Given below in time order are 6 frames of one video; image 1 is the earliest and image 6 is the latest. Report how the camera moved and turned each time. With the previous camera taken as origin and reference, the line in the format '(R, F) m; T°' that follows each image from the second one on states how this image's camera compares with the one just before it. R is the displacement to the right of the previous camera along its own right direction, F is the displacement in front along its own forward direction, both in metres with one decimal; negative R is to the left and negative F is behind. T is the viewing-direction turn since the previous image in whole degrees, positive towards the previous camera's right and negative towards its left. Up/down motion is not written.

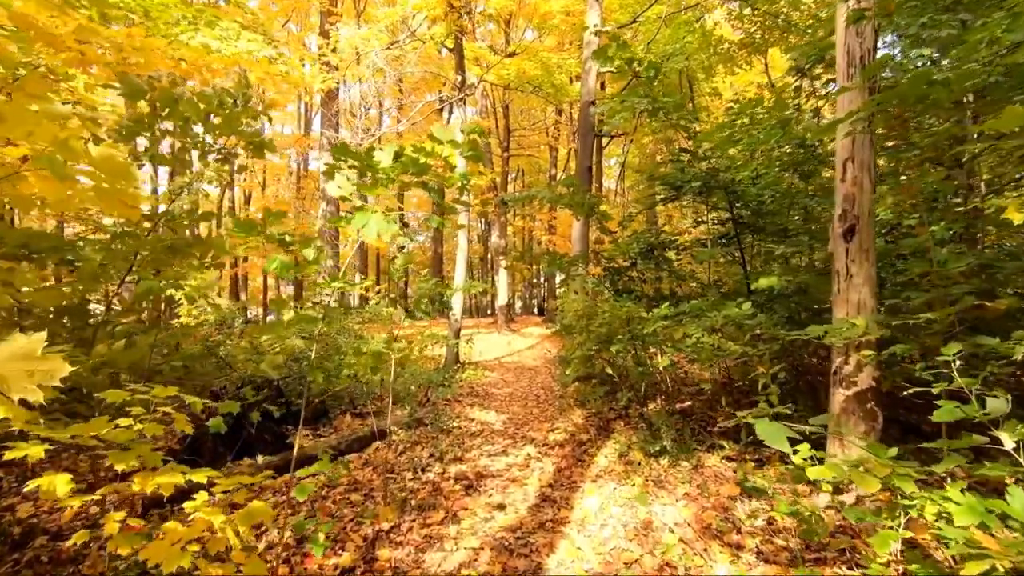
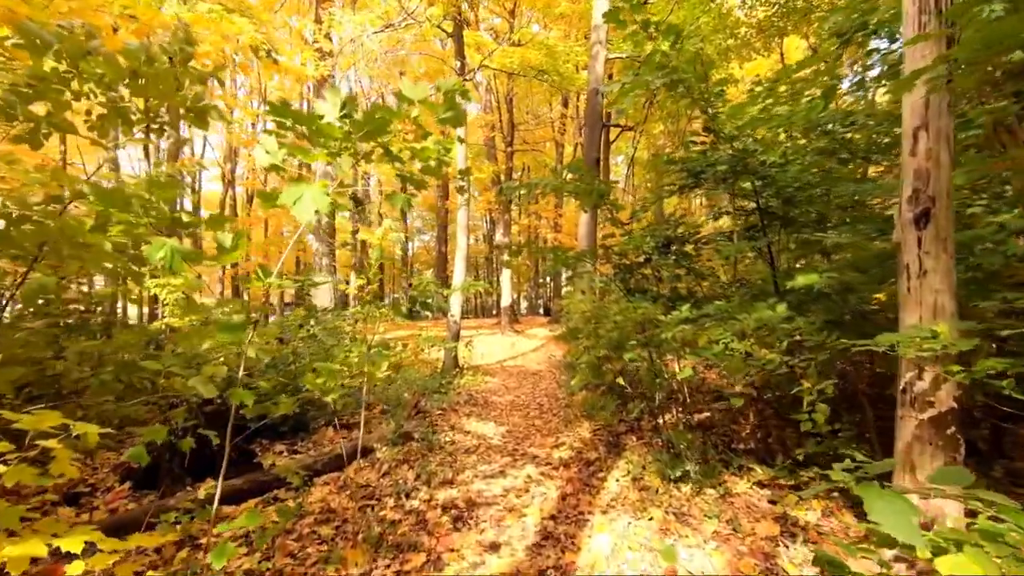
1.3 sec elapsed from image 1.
(+0.1, +0.6) m; -1°
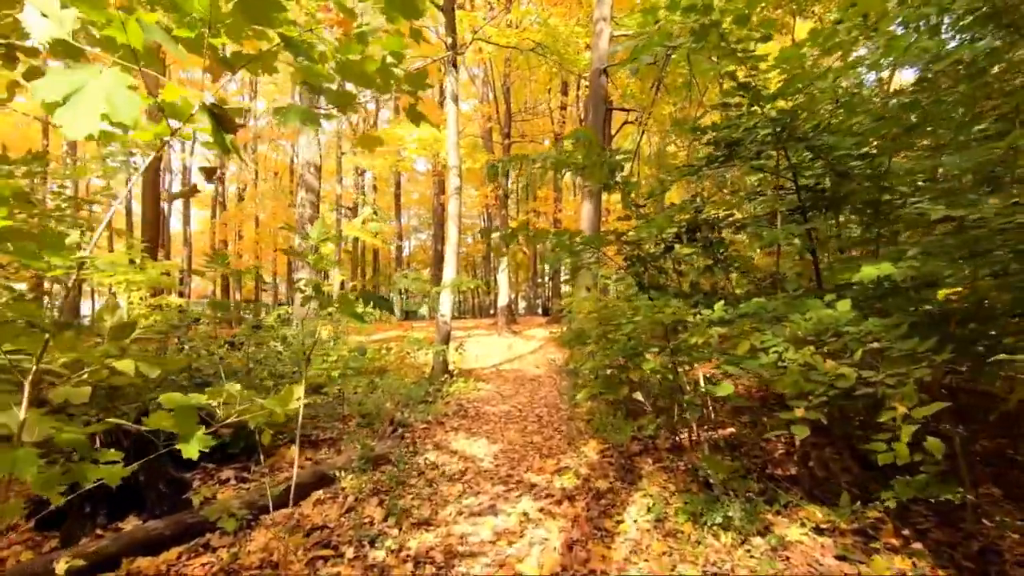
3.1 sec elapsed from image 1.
(0.0, +0.9) m; 0°
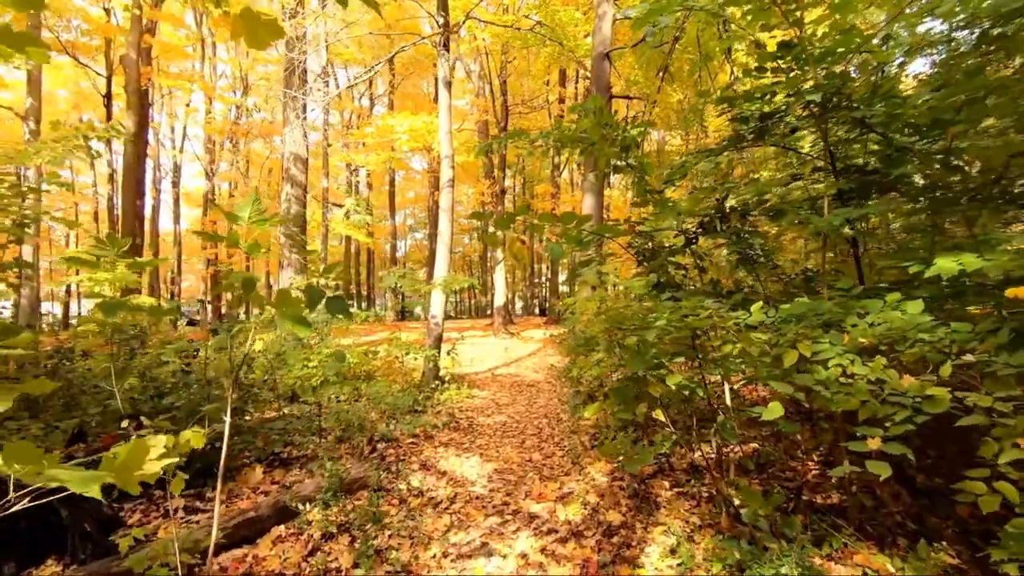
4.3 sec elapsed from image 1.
(0.0, +0.6) m; 0°
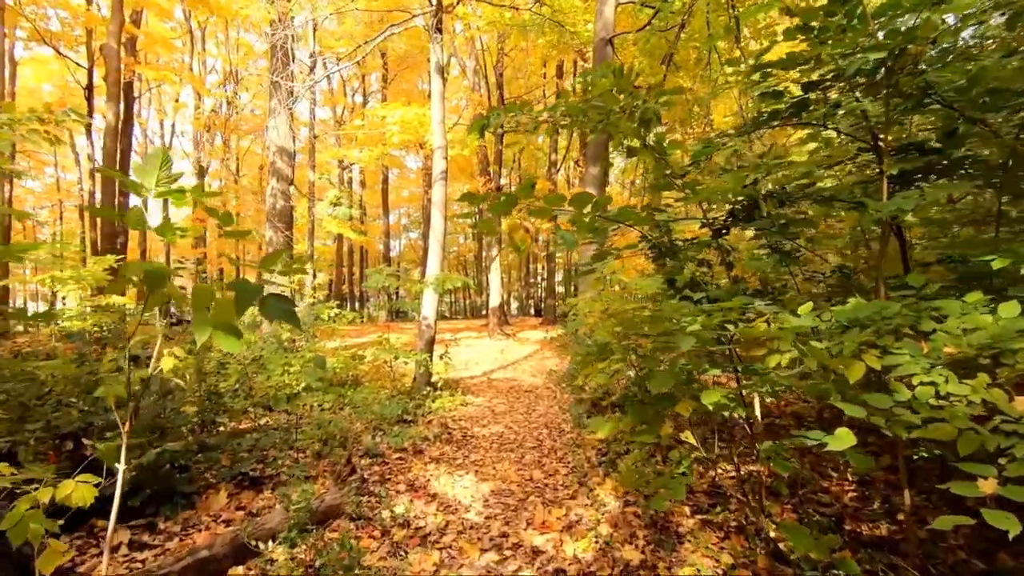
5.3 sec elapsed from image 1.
(0.0, +0.5) m; +1°
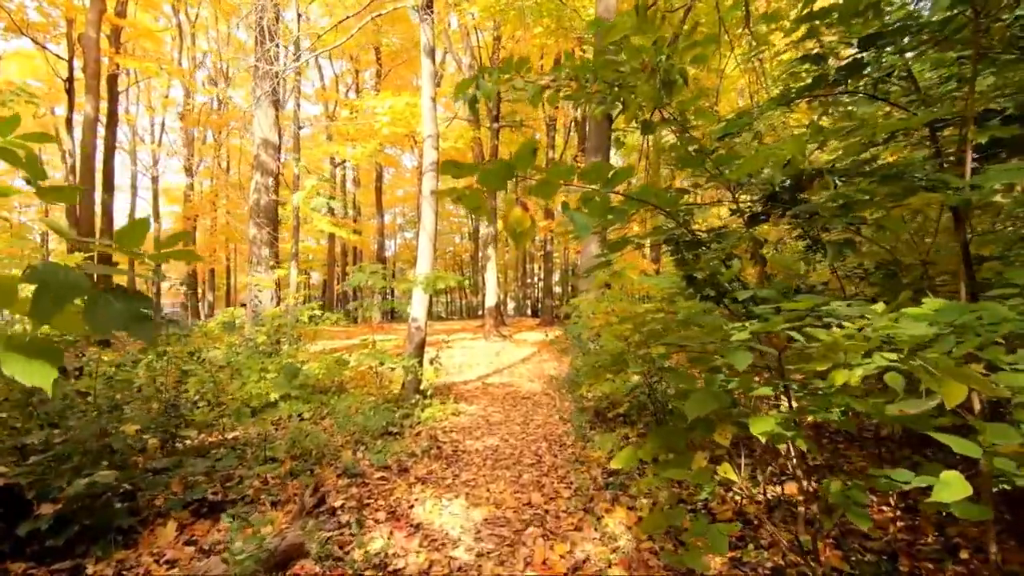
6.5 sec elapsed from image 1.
(0.0, +0.5) m; 0°
